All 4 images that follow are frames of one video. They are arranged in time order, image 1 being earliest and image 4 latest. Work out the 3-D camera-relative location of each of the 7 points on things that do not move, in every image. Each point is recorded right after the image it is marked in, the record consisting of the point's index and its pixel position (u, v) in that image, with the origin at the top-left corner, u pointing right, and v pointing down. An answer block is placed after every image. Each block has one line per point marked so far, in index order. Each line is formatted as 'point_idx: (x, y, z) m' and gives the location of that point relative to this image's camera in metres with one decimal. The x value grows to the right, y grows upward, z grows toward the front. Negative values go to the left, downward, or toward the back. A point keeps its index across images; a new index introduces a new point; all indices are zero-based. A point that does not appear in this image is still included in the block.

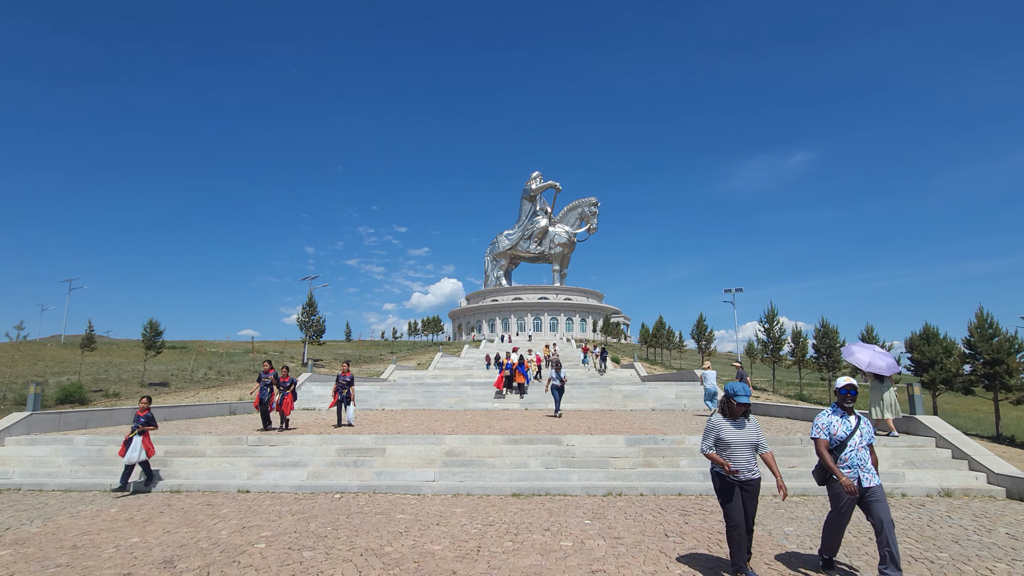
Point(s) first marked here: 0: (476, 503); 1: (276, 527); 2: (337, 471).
0: (-0.6, -3.5, +8.5) m
1: (-3.3, -3.3, +7.2) m
2: (-3.4, -3.5, +10.0) m
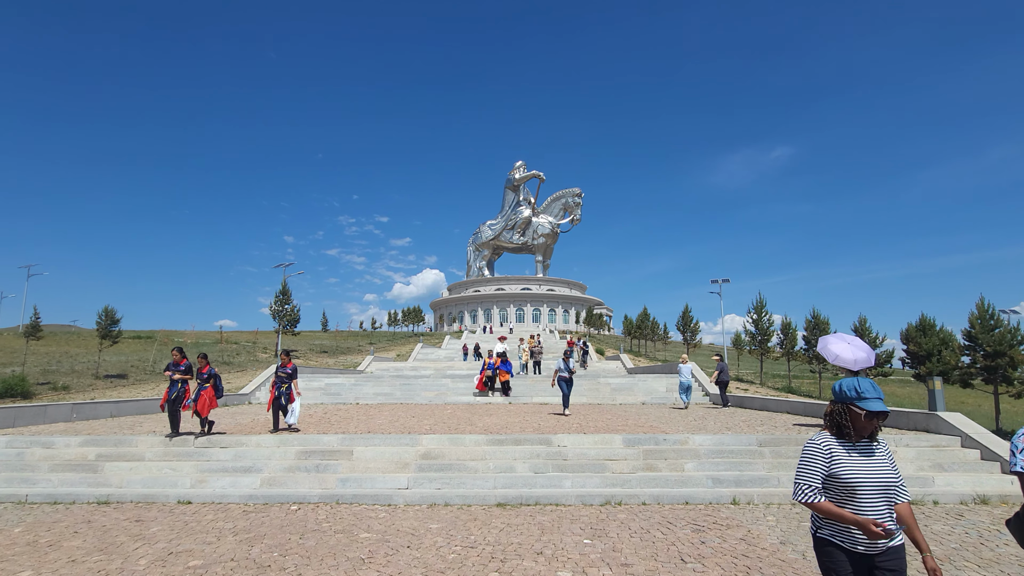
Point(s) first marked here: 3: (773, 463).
0: (-0.8, -3.2, +7.3) m
1: (-3.4, -3.0, +5.9) m
2: (-3.6, -3.2, +8.8) m
3: (+4.4, -2.9, +8.7) m
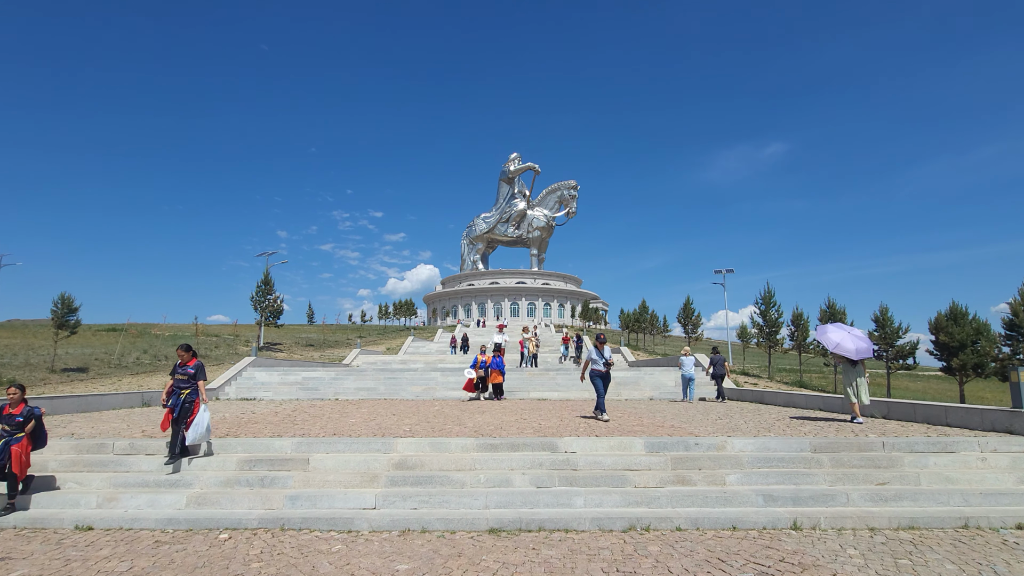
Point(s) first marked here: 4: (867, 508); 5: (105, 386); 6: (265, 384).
0: (-0.8, -2.8, +5.5) m
1: (-3.4, -2.6, +4.0) m
2: (-3.7, -2.7, +6.9) m
3: (+4.3, -2.5, +6.9) m
4: (+4.4, -2.7, +6.4) m
5: (-15.6, -3.7, +19.8) m
6: (-9.2, -3.6, +19.3) m
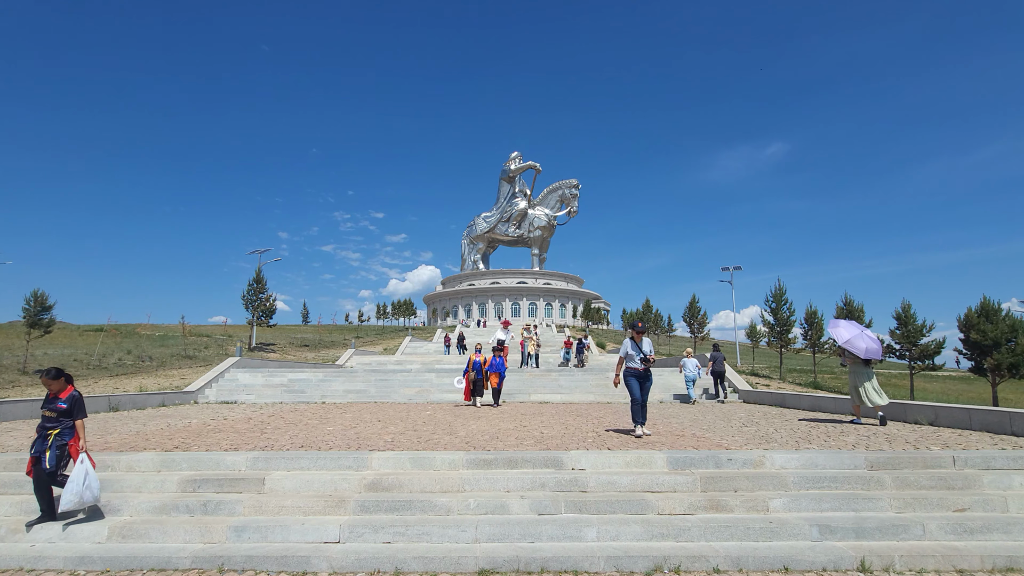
0: (-0.9, -2.6, +4.3) m
1: (-3.5, -2.4, +2.8) m
2: (-3.7, -2.5, +5.7) m
3: (+4.3, -2.3, +5.7) m
4: (+4.3, -2.5, +5.2) m
5: (-15.6, -3.6, +18.6) m
6: (-9.2, -3.4, +18.1) m
